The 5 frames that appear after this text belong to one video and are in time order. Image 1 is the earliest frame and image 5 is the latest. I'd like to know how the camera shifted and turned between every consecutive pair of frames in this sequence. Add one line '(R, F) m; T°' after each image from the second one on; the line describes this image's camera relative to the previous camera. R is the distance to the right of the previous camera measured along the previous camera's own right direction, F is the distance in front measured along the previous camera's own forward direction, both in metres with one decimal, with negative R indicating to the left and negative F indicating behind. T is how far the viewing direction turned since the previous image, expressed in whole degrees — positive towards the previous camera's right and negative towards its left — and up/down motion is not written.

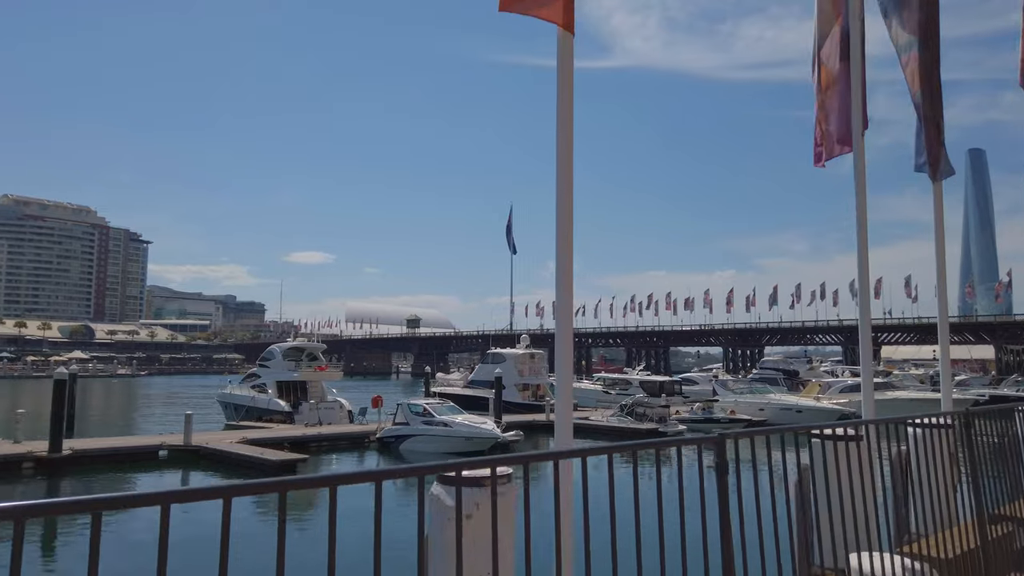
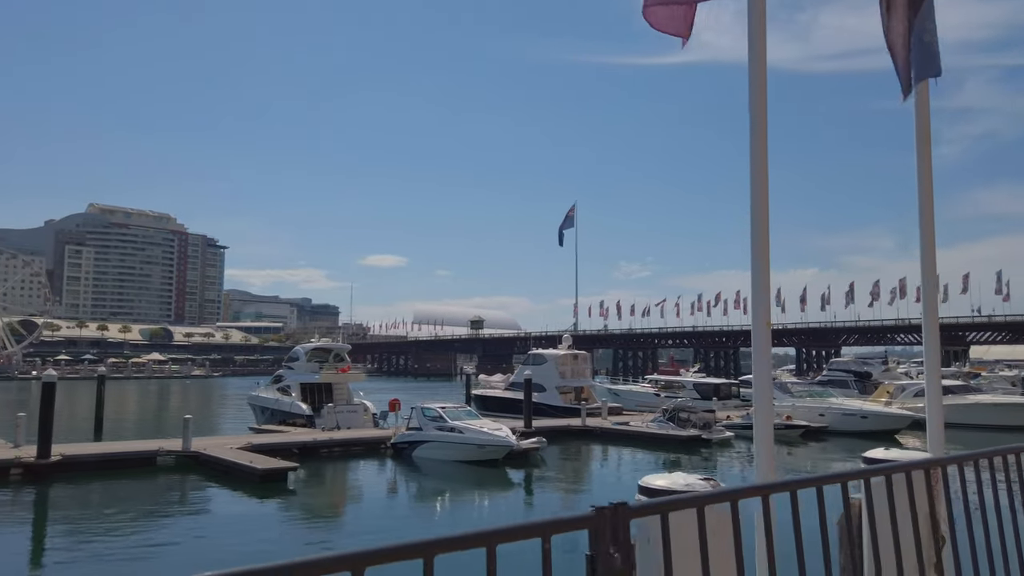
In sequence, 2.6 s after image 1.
(+1.6, +1.9) m; -5°
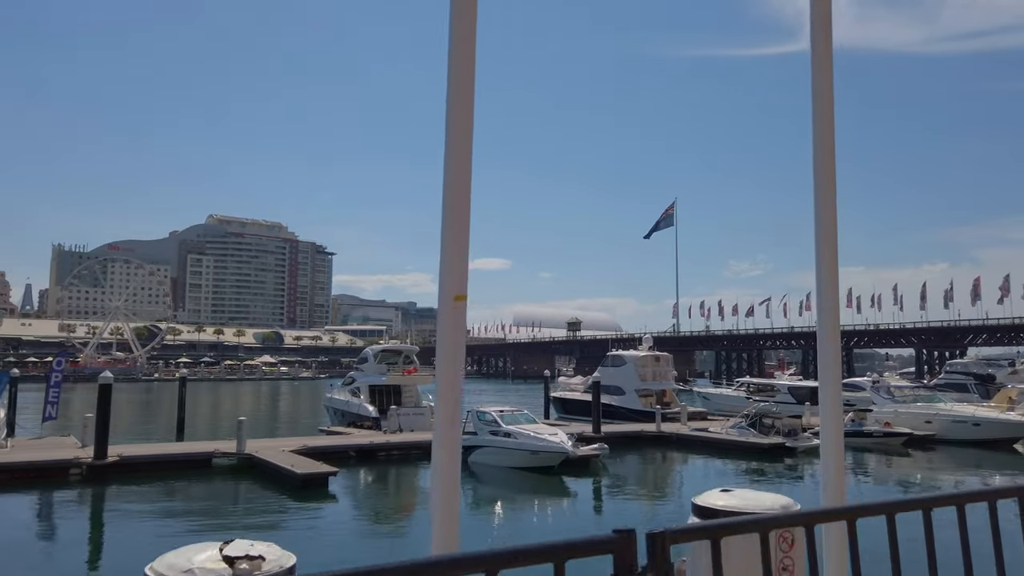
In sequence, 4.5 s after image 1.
(+1.4, +1.2) m; -8°
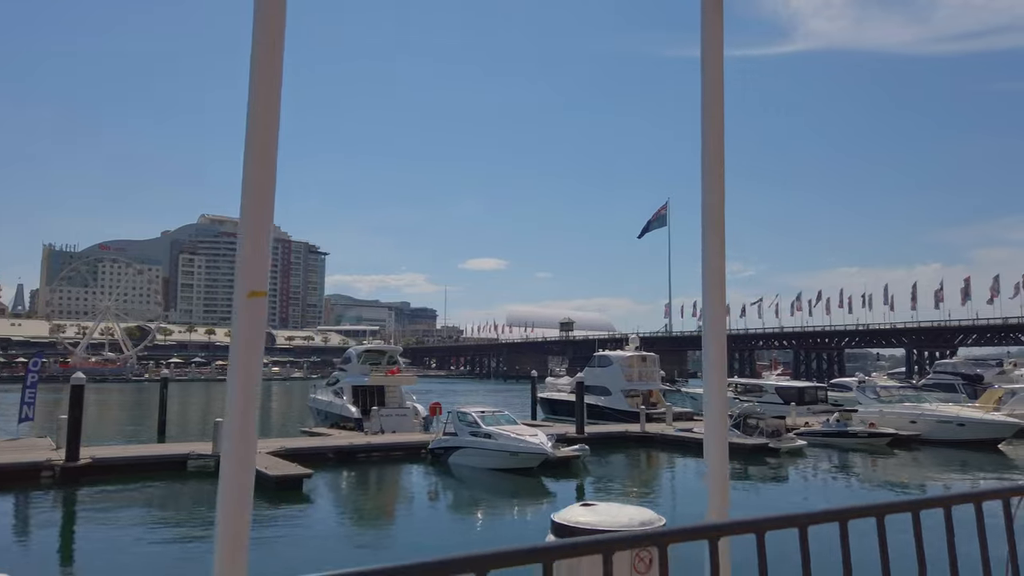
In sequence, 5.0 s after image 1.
(+0.4, +0.2) m; 0°
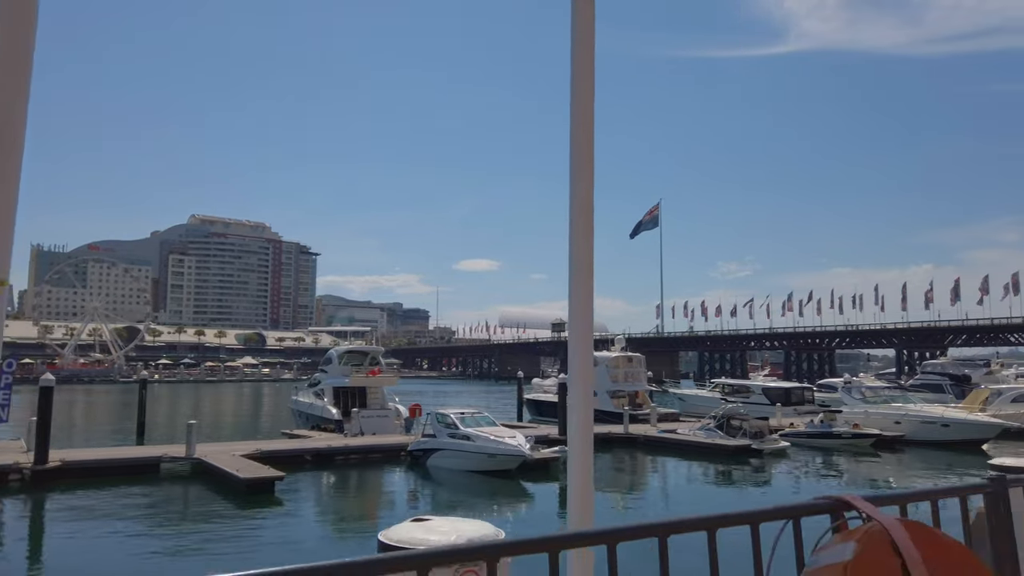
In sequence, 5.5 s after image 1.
(+0.4, +0.2) m; 0°
